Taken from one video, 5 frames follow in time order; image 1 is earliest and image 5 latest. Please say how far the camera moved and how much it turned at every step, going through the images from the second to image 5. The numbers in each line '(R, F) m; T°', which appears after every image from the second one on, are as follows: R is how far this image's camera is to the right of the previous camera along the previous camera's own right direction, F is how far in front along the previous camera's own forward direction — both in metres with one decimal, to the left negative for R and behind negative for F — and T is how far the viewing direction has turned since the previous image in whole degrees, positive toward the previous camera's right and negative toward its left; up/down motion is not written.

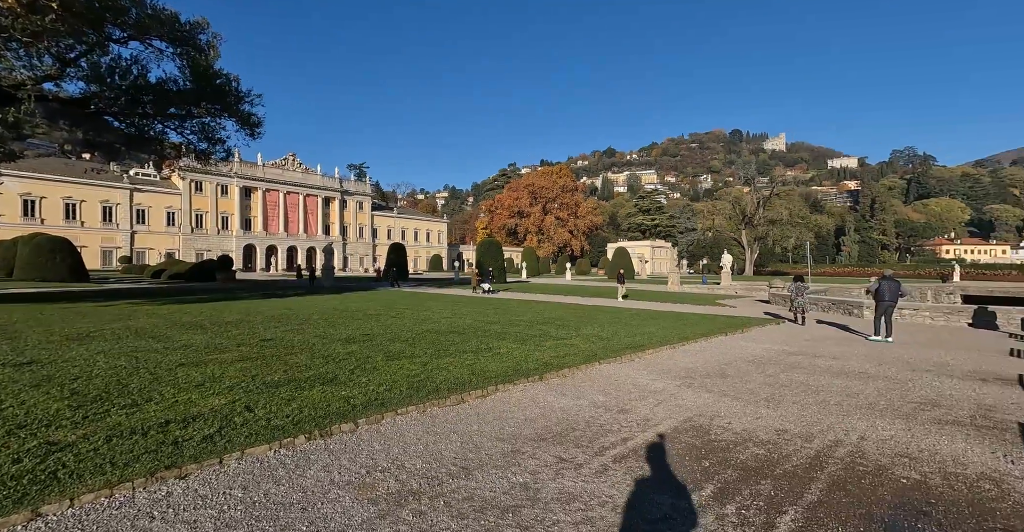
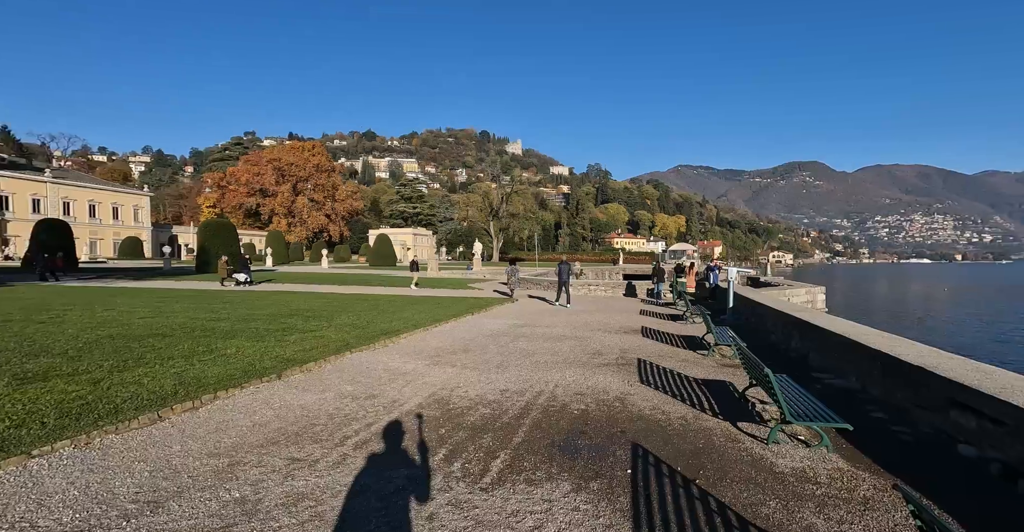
(-0.3, -0.2) m; +31°
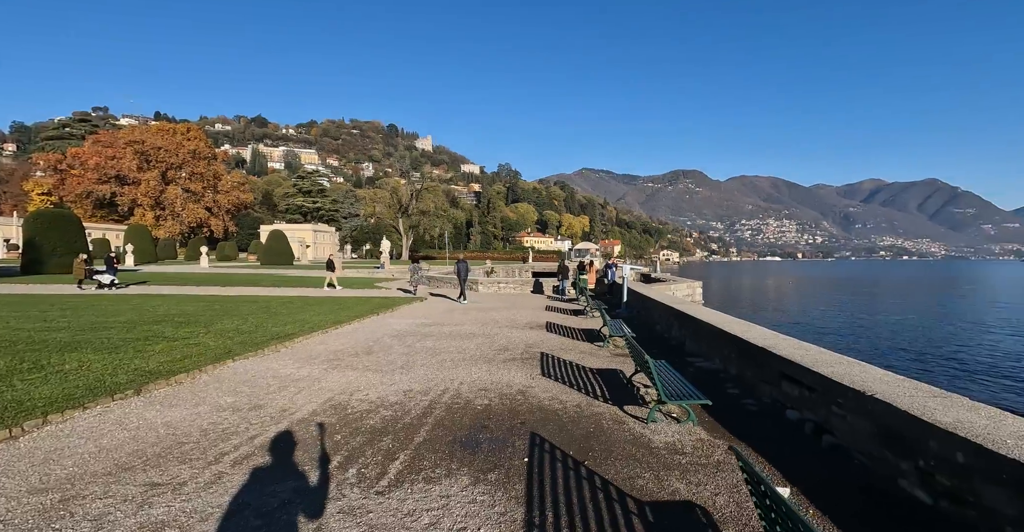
(+0.1, -0.1) m; +11°
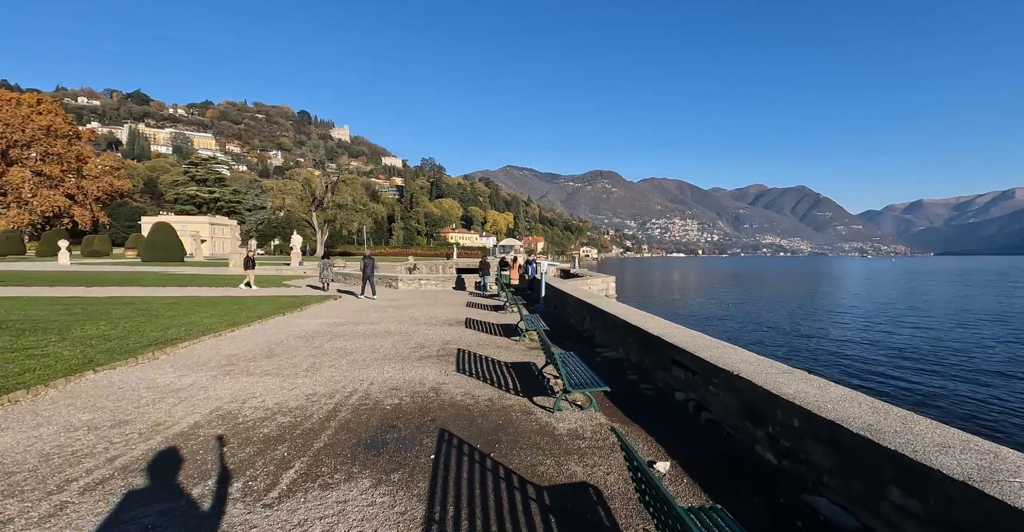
(+0.1, 0.0) m; +10°
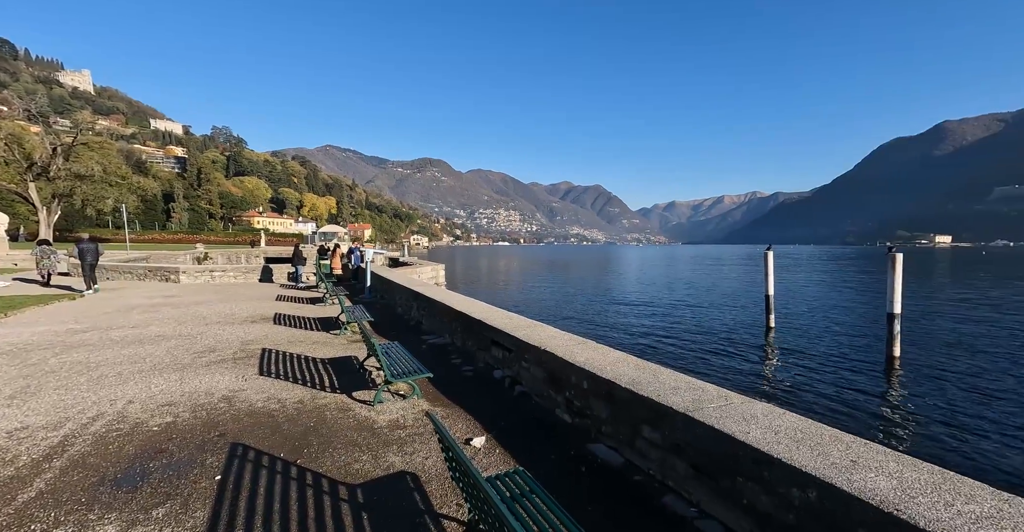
(+0.1, +0.1) m; +21°
